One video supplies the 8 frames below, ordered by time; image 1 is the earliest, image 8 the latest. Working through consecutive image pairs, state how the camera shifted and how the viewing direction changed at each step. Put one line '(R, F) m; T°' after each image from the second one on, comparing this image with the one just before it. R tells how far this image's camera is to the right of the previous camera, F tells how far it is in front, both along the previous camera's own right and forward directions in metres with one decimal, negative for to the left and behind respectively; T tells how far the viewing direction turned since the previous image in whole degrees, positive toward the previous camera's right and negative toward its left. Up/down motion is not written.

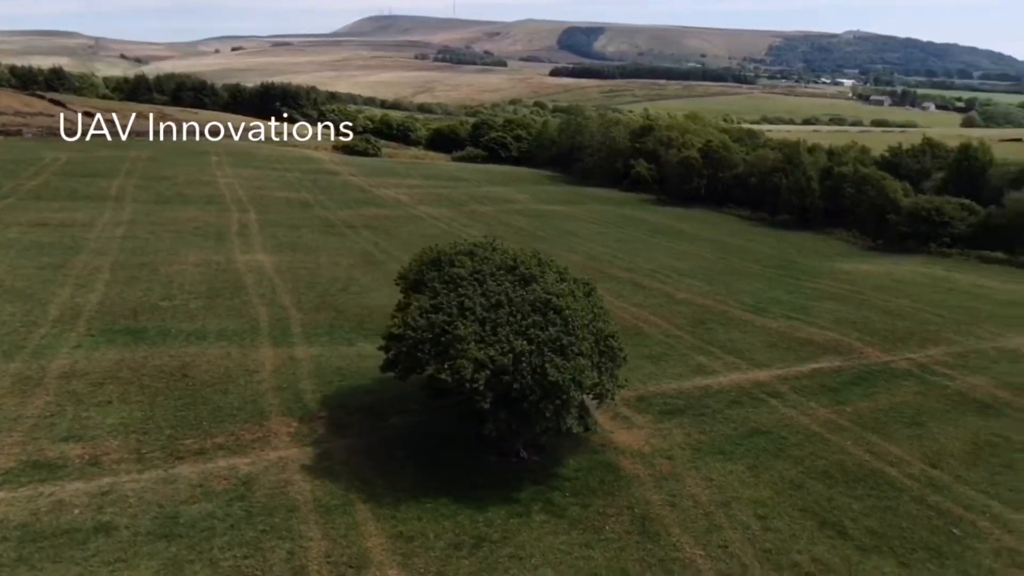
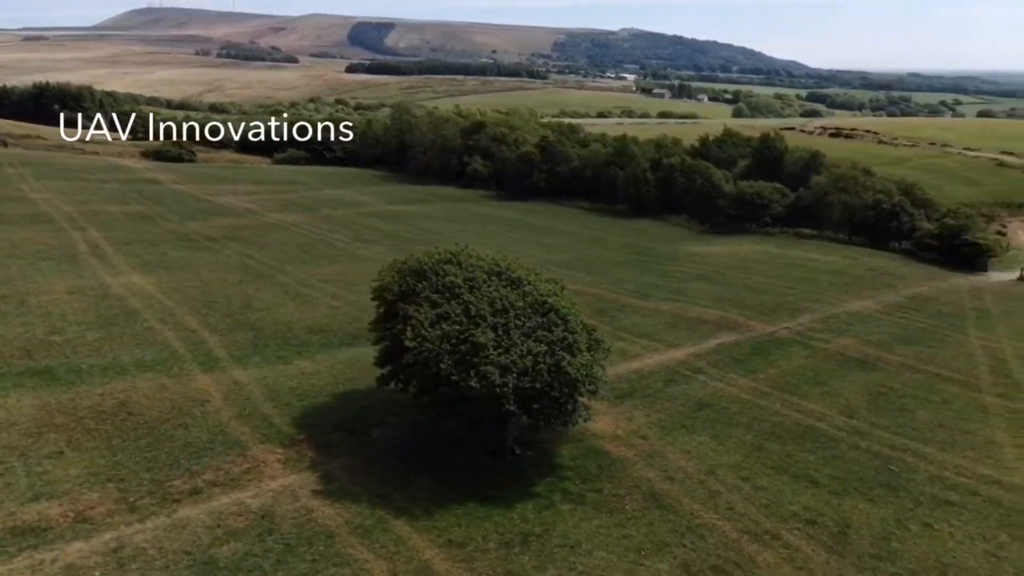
(-4.6, -0.1) m; +14°
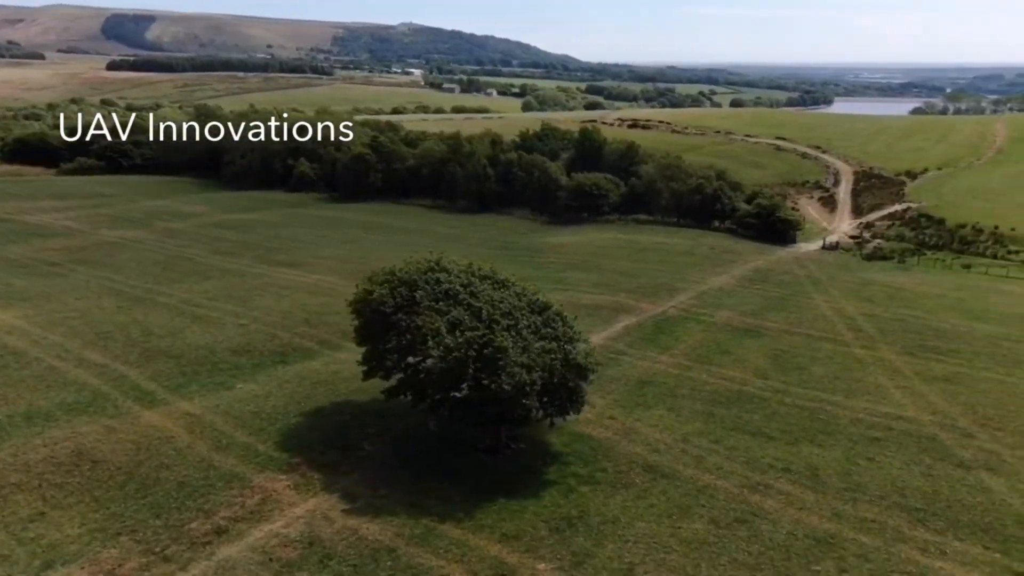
(-5.0, -0.2) m; +15°
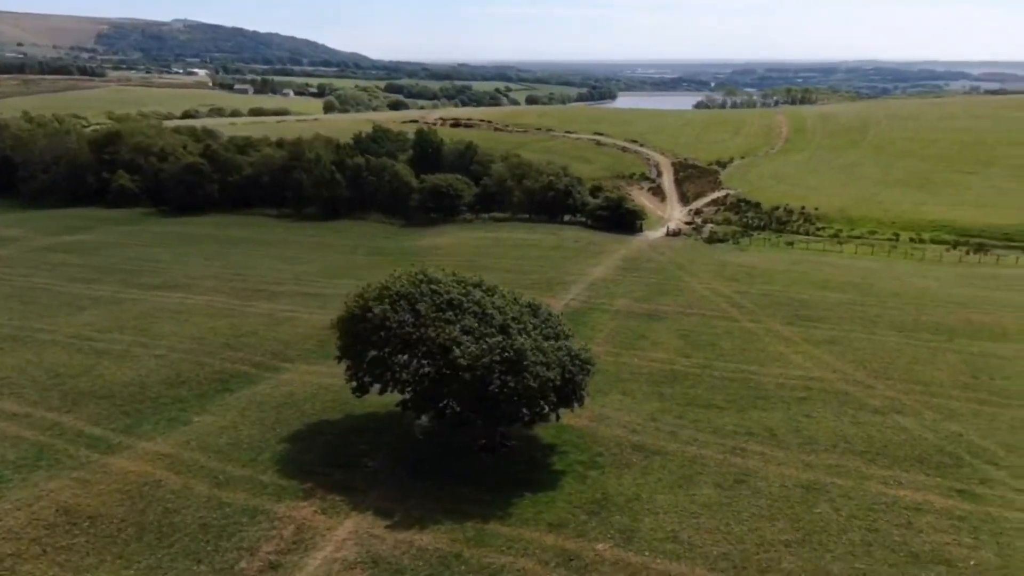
(-5.0, -0.4) m; +14°
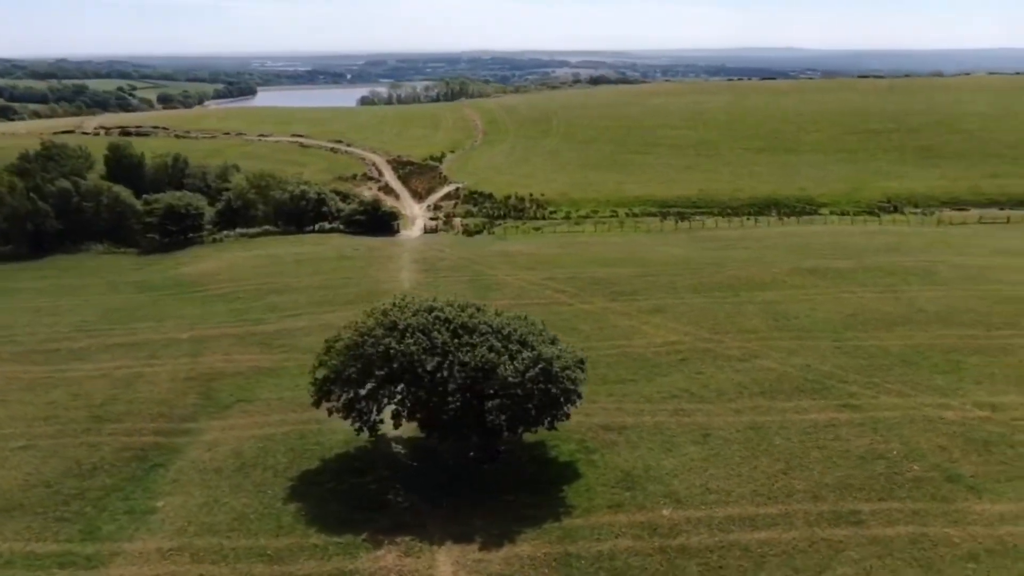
(-9.1, +0.7) m; +25°
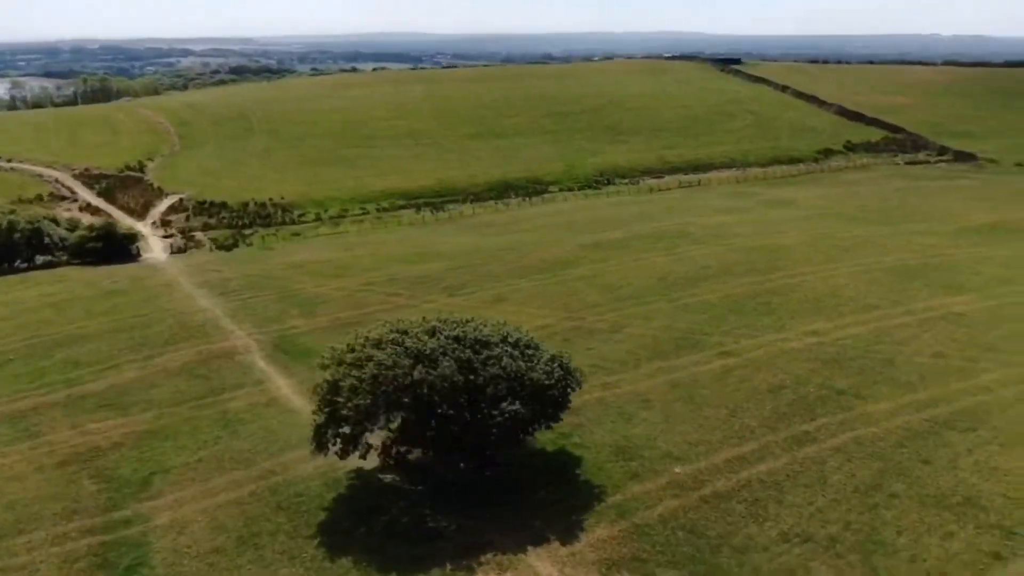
(-9.1, +1.2) m; +25°
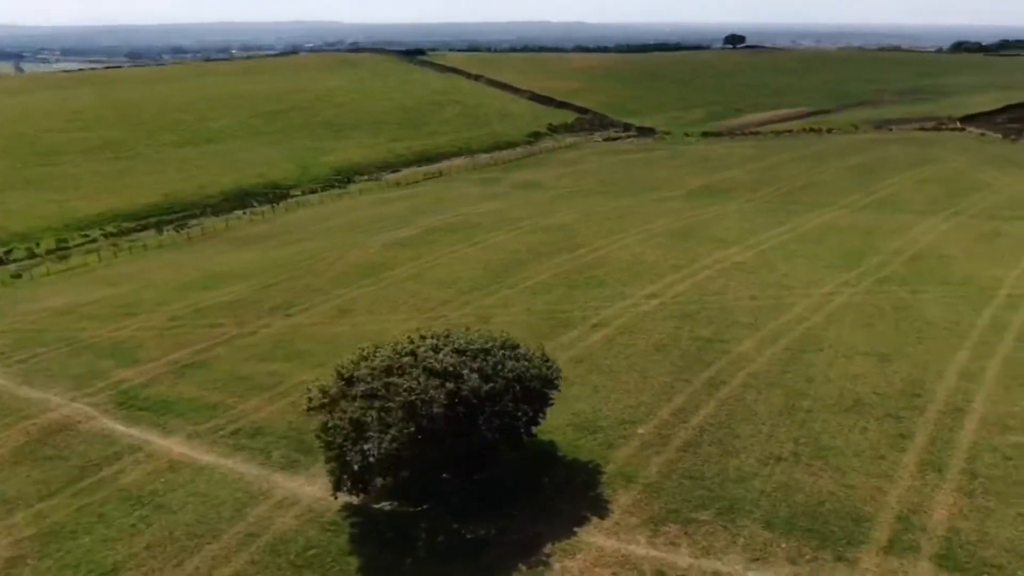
(-8.6, +1.0) m; +24°
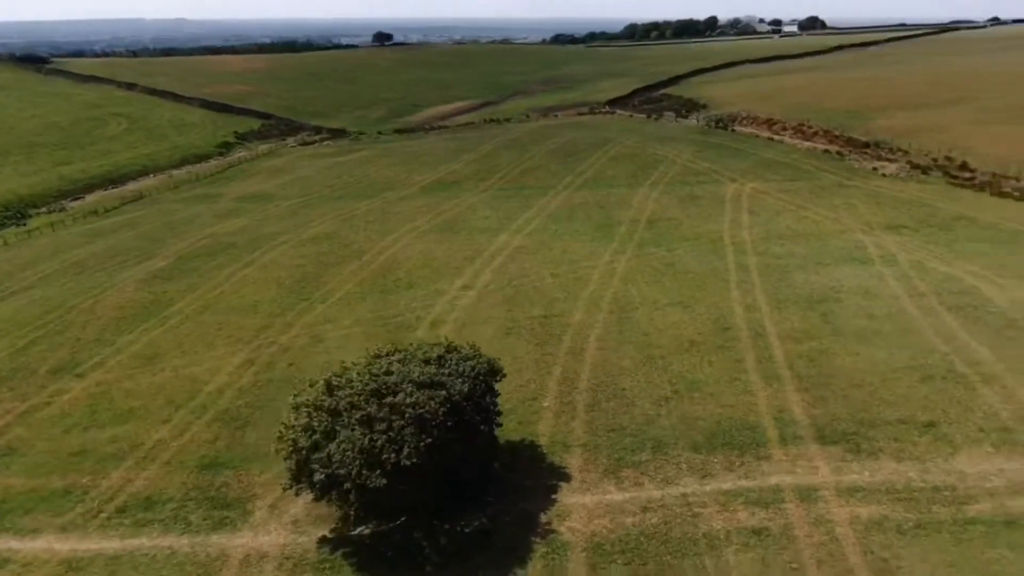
(-8.4, +0.1) m; +25°
